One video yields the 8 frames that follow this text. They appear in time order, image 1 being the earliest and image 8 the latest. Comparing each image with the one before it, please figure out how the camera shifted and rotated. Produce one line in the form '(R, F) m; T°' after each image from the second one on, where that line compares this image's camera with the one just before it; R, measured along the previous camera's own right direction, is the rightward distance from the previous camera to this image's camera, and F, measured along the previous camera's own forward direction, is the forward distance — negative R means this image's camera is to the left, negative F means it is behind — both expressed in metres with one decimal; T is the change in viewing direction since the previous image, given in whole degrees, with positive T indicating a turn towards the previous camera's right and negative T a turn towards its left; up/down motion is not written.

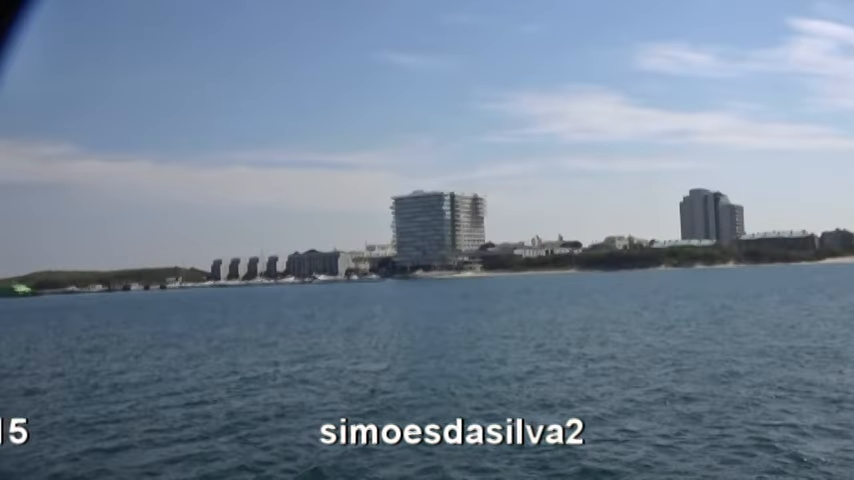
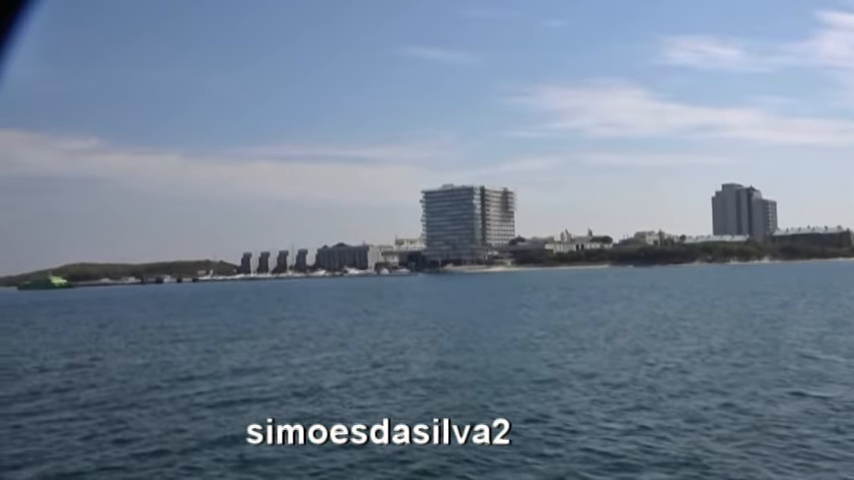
(-0.8, +0.5) m; -2°
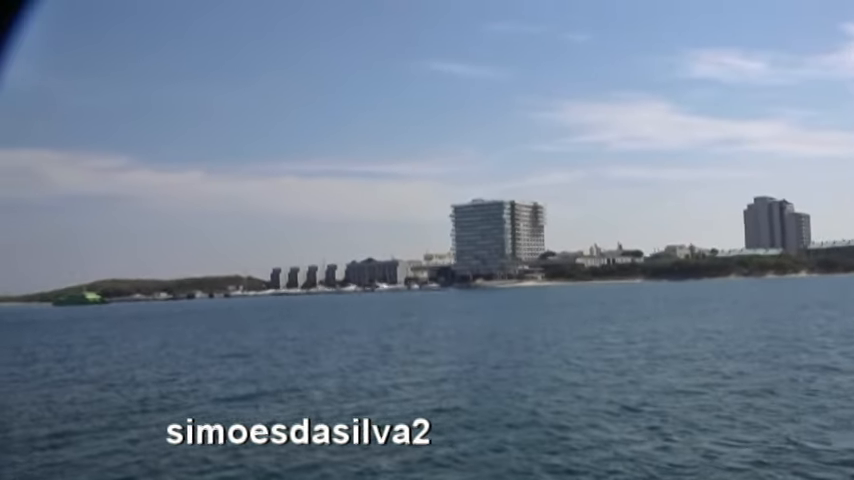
(-1.0, +0.4) m; -2°
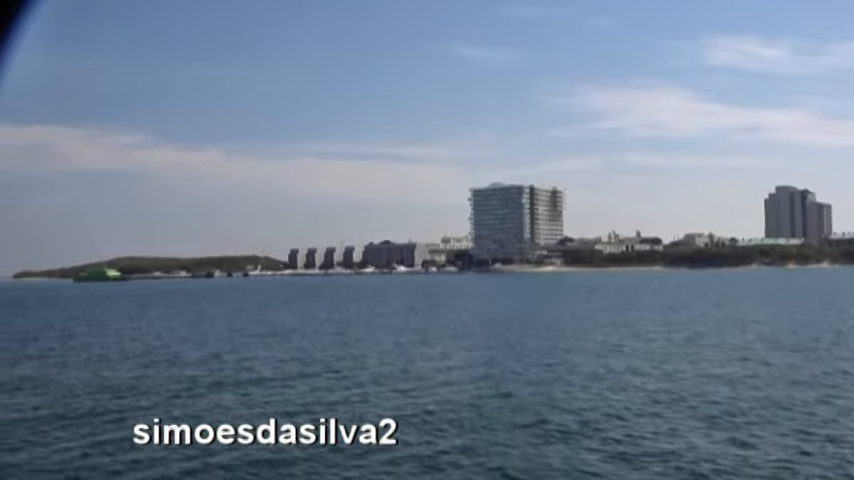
(-0.4, +0.2) m; -1°
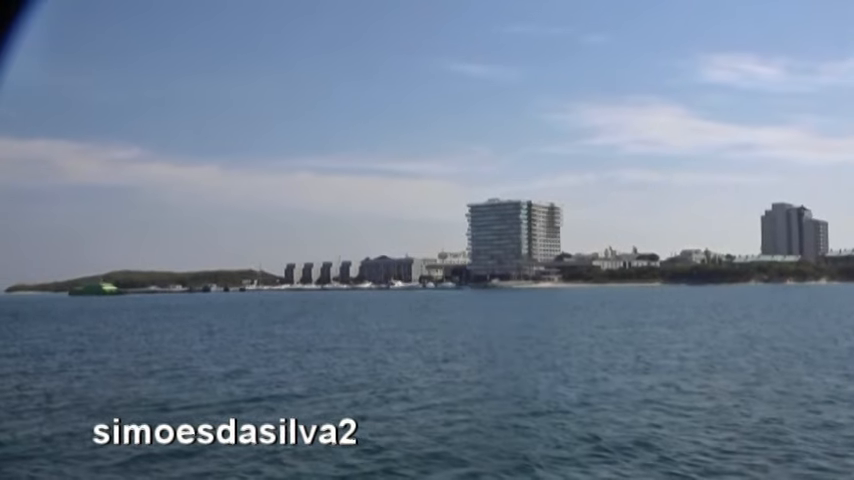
(-0.6, +0.5) m; 0°
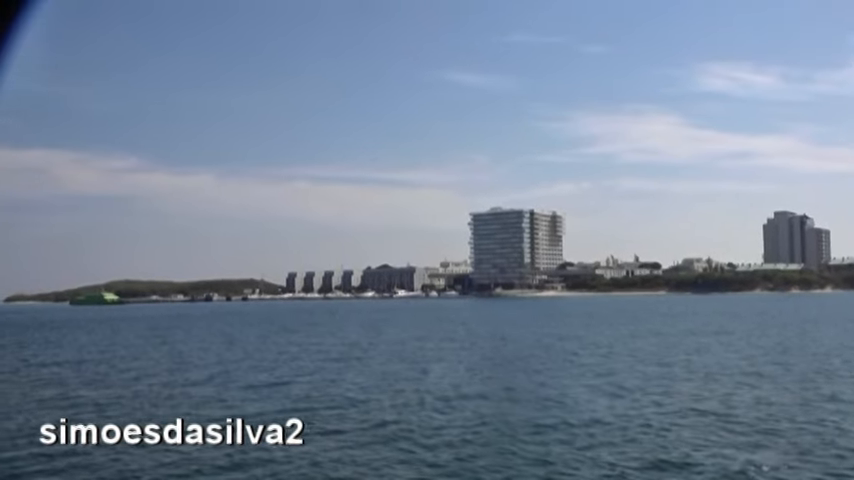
(-0.8, +0.6) m; 0°
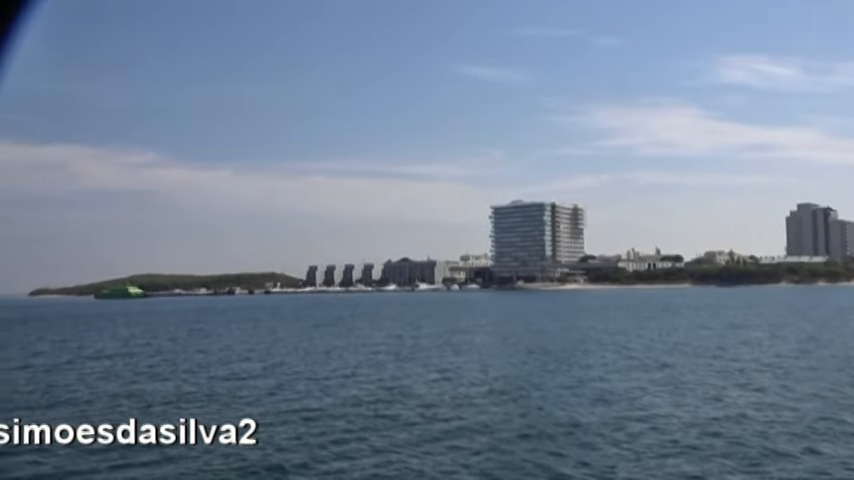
(-0.6, +0.2) m; -1°
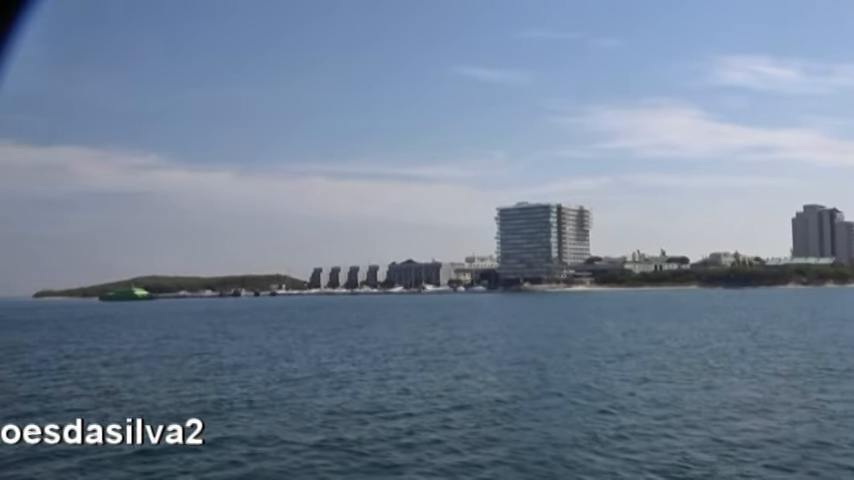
(-0.7, +0.5) m; 0°
